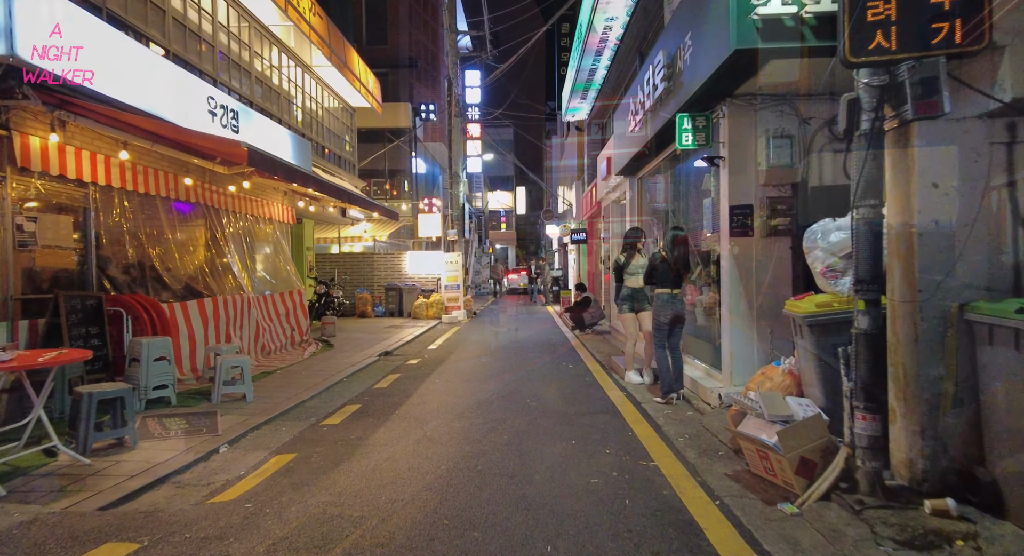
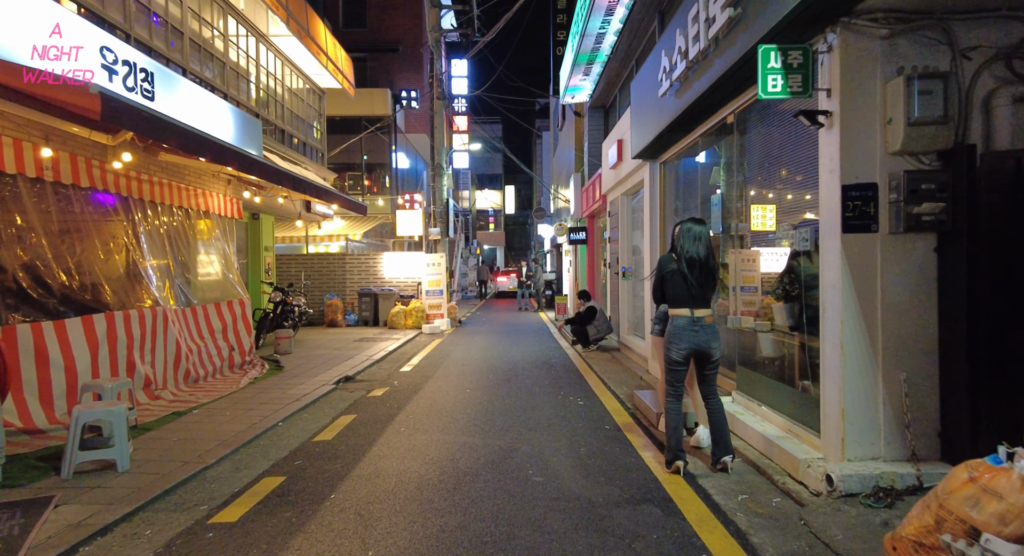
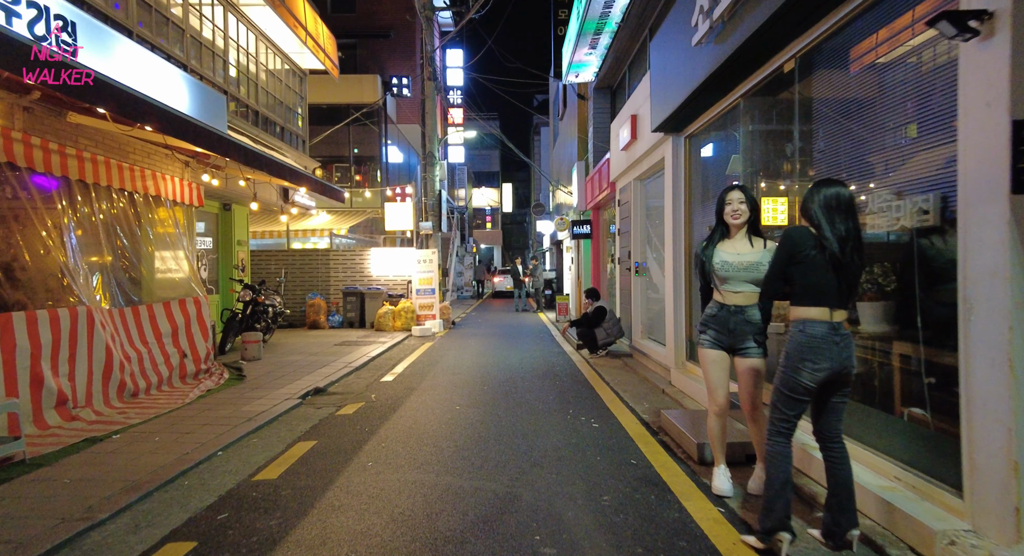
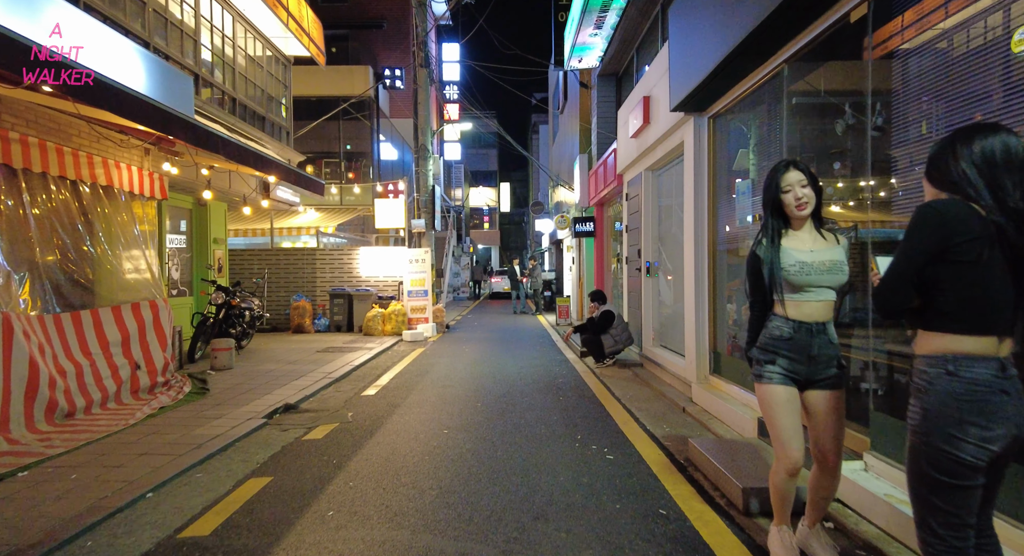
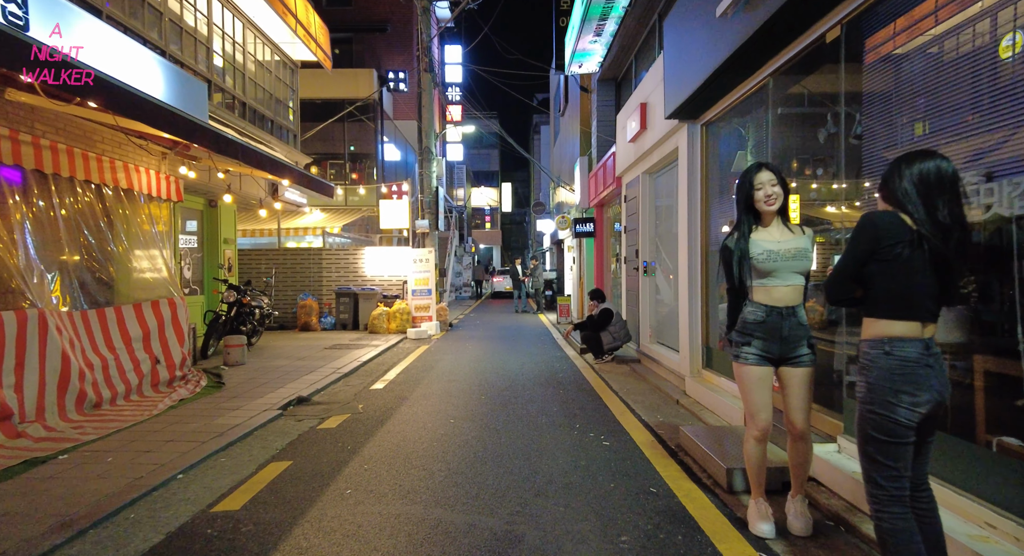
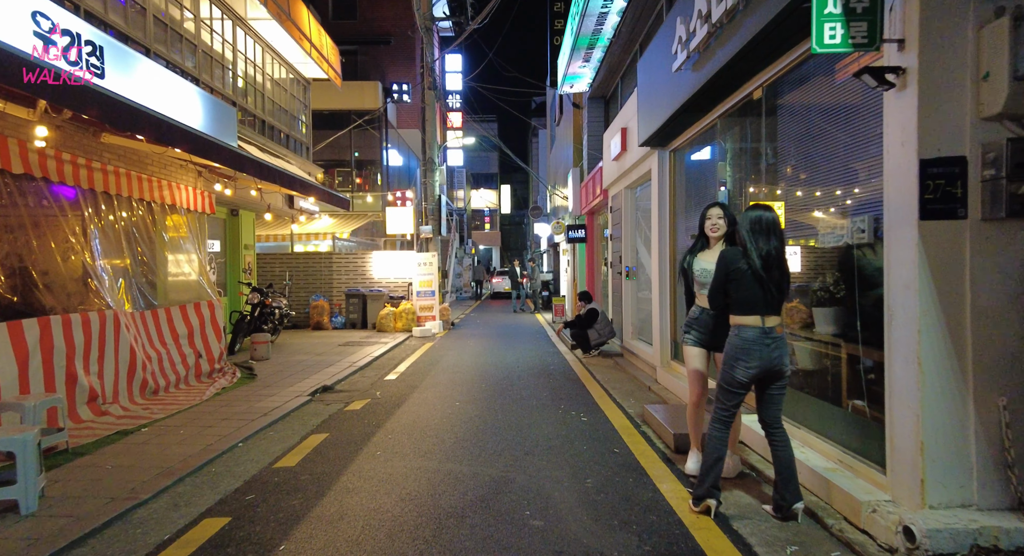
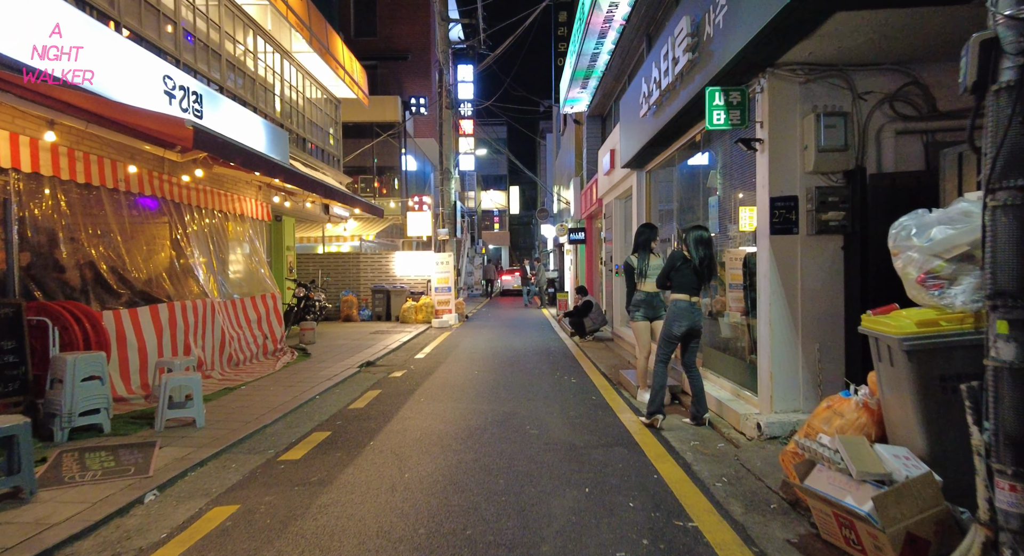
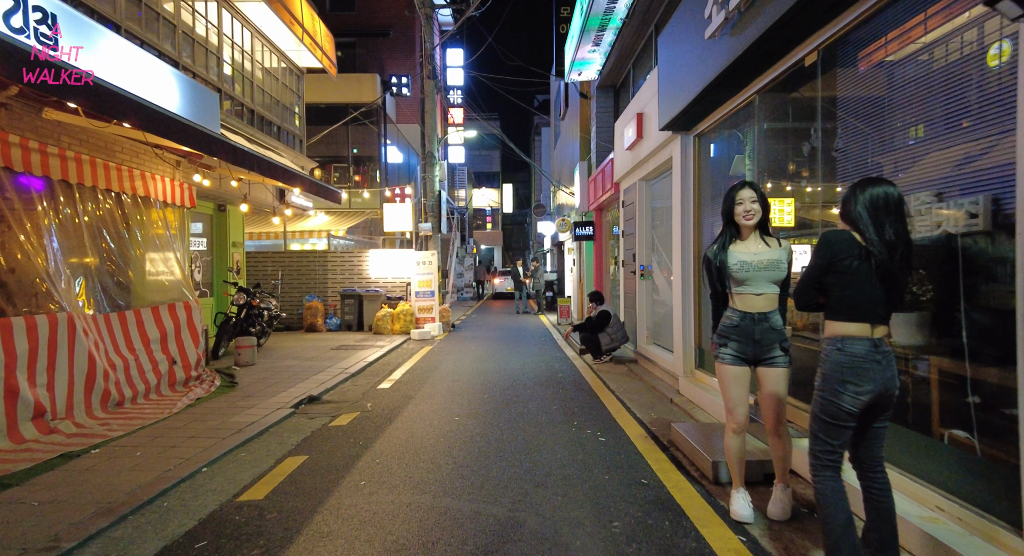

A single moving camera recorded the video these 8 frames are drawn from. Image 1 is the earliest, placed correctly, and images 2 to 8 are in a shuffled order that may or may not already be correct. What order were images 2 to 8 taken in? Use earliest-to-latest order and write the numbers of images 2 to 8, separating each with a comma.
7, 2, 6, 3, 8, 5, 4
